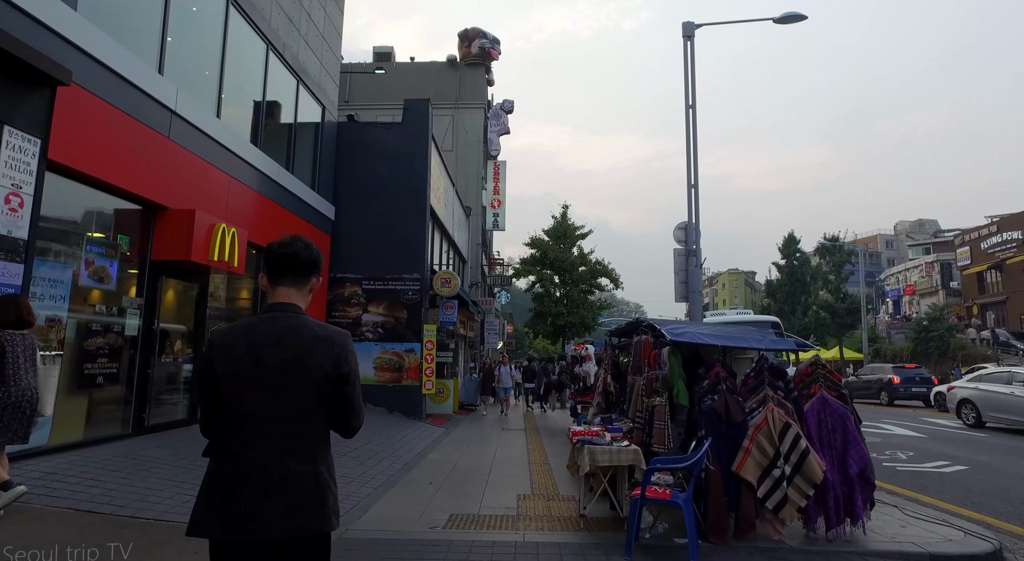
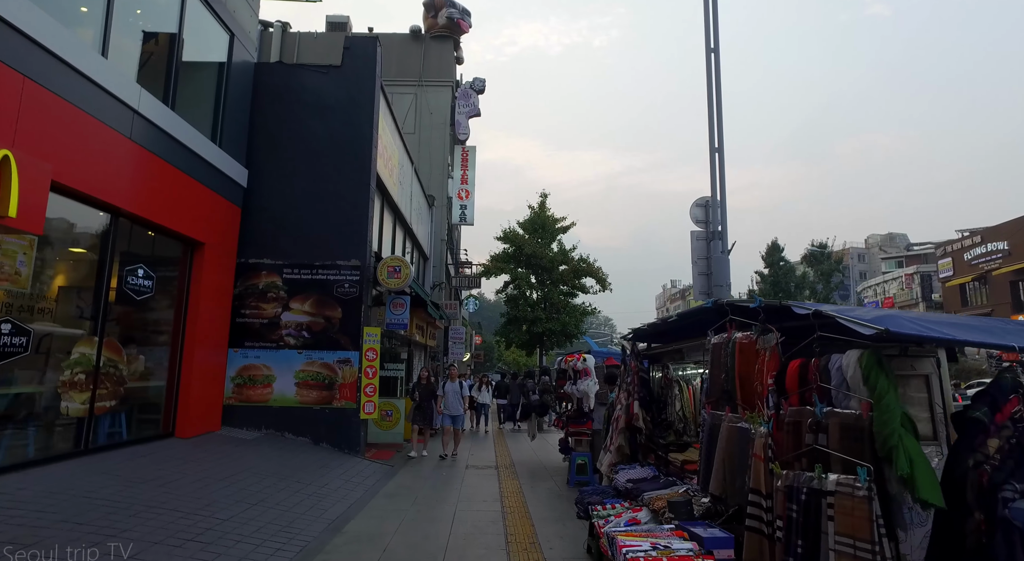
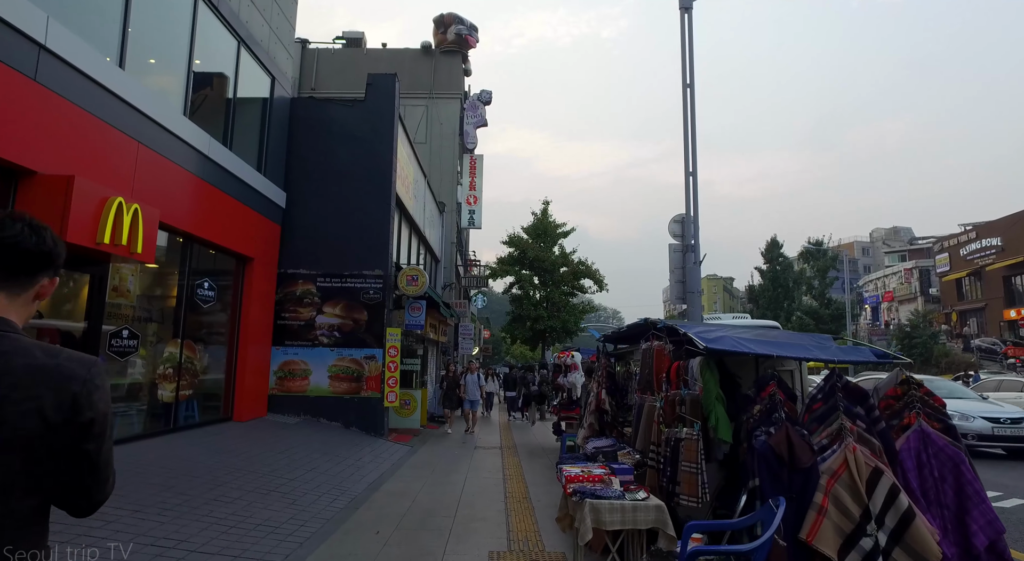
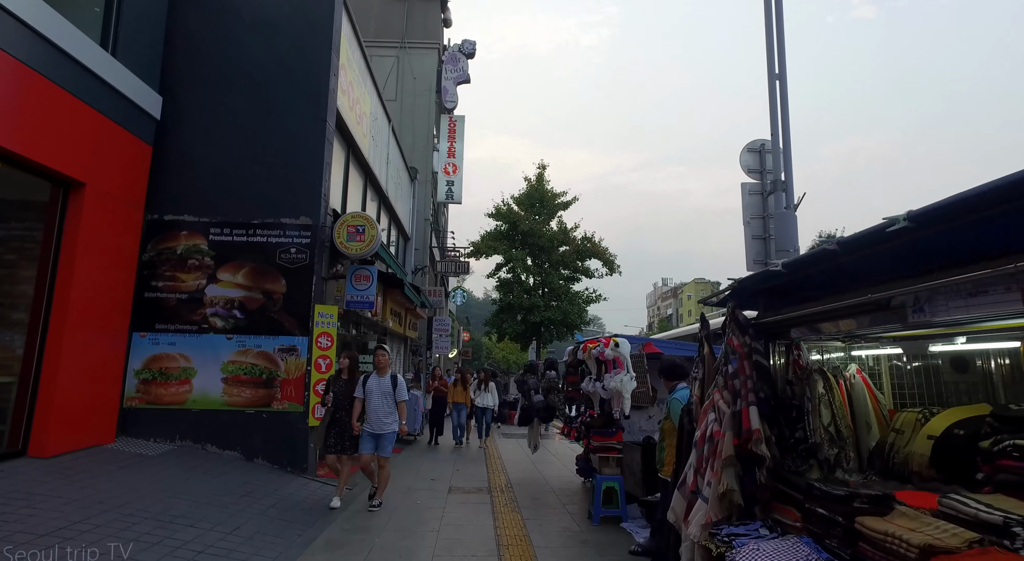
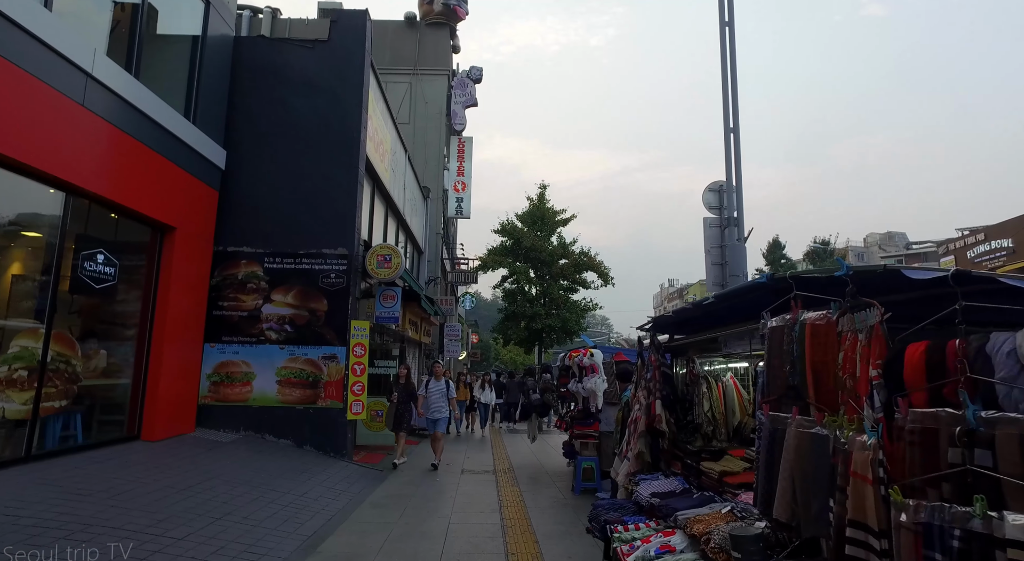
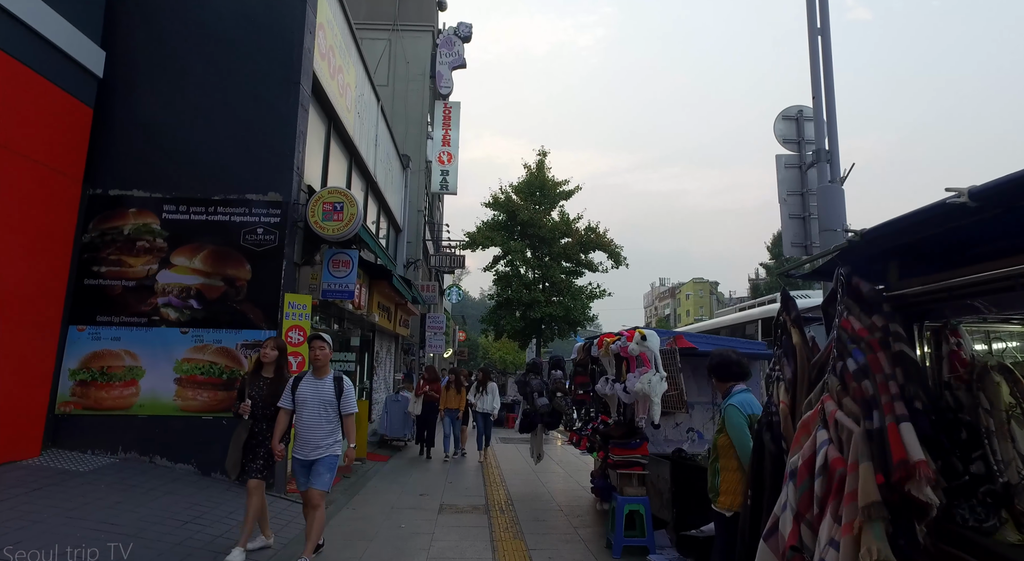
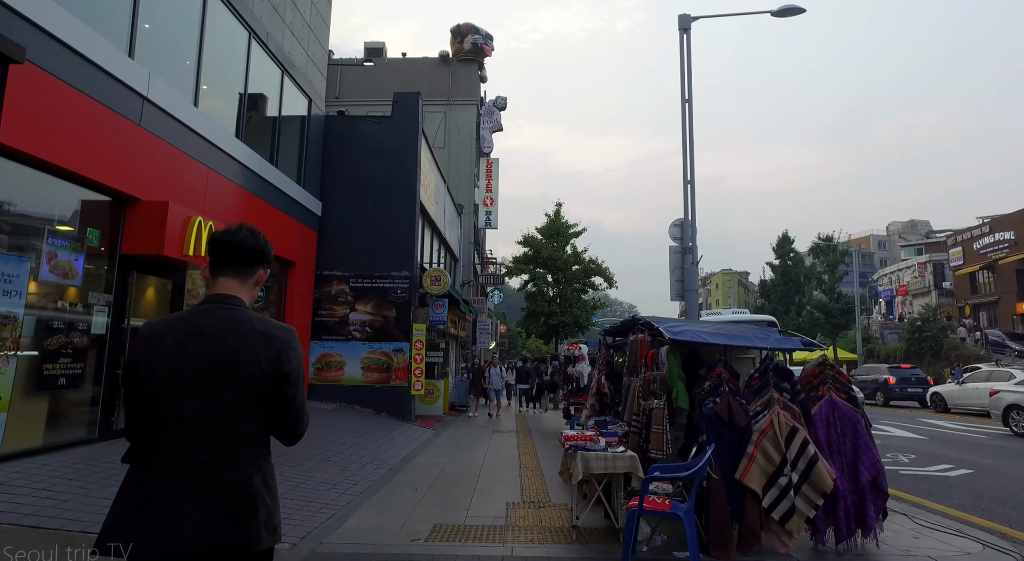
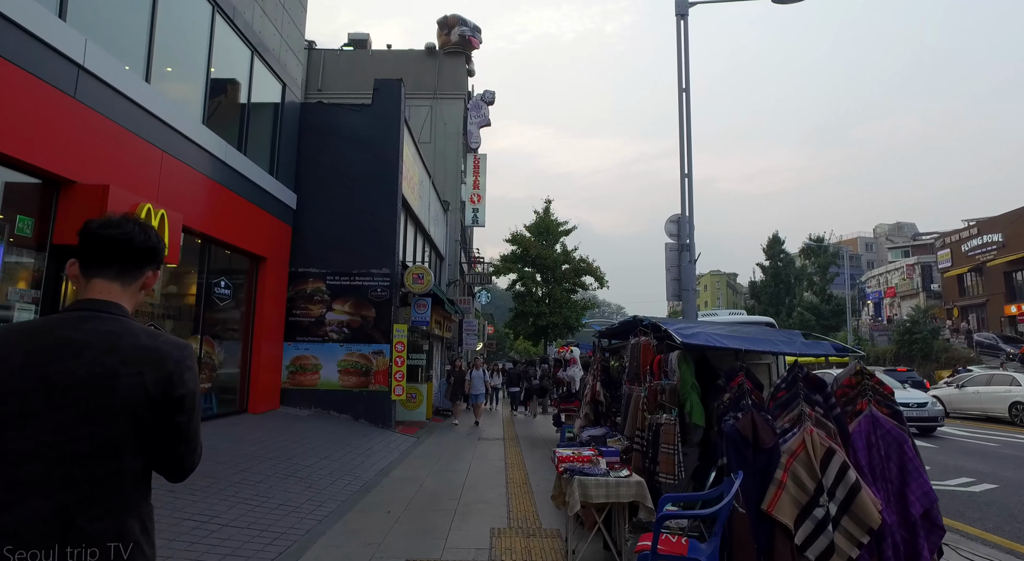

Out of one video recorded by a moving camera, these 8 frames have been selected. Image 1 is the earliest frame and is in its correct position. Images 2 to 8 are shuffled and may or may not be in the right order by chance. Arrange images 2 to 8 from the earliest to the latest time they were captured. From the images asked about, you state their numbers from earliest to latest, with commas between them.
7, 8, 3, 2, 5, 4, 6
